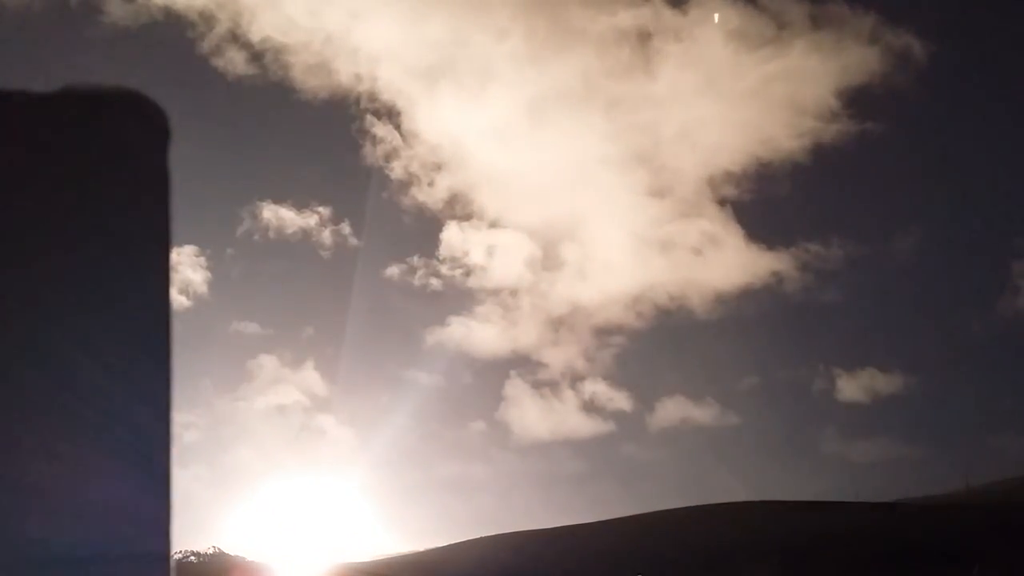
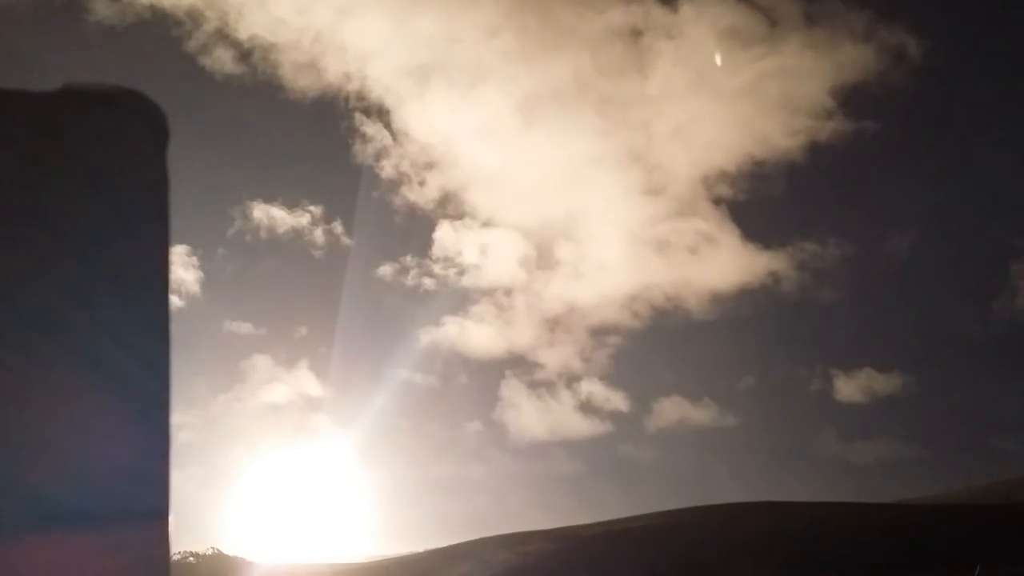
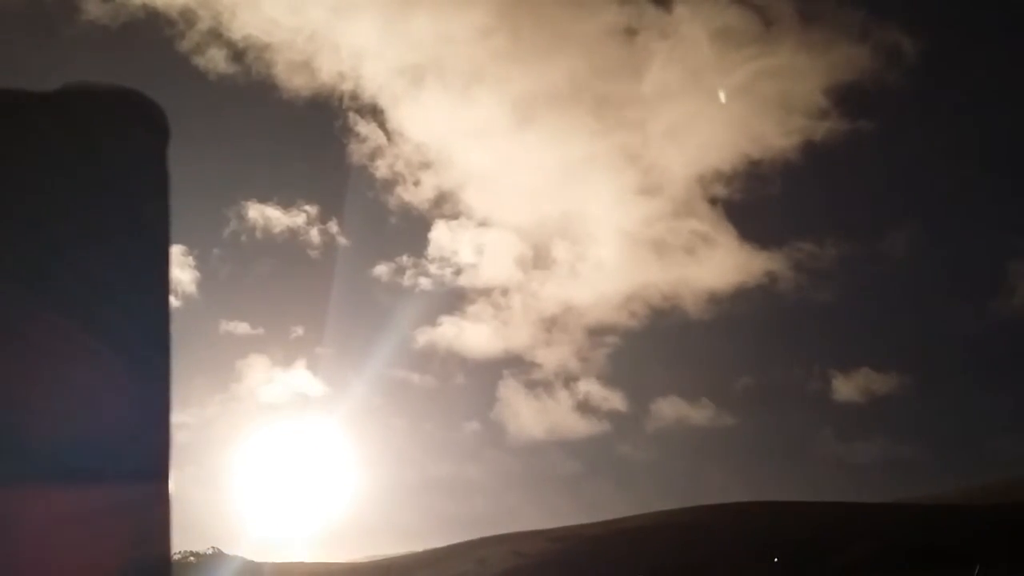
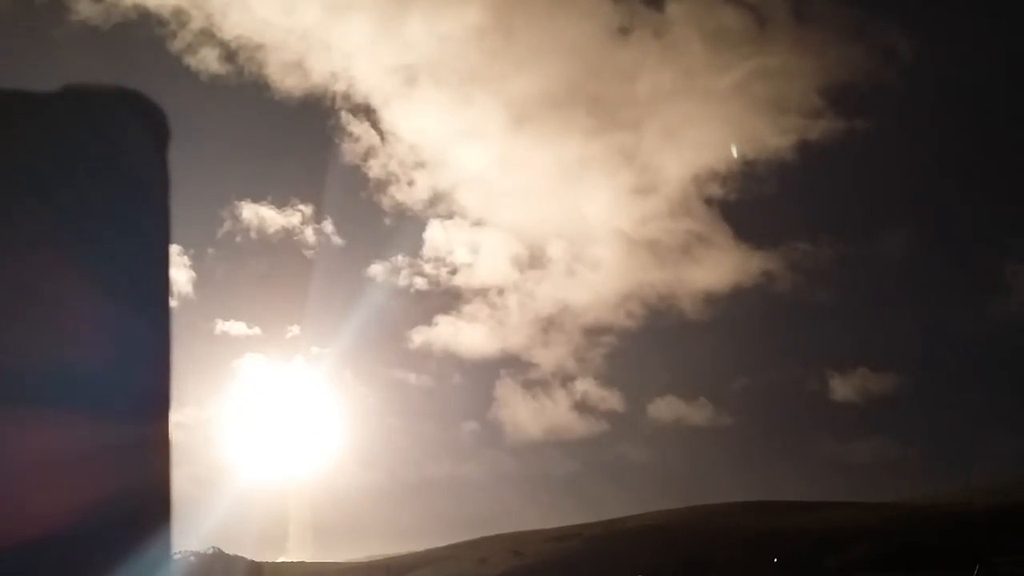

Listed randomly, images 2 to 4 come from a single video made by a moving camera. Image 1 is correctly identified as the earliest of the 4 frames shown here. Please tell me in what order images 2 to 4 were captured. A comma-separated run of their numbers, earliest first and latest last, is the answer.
2, 3, 4
